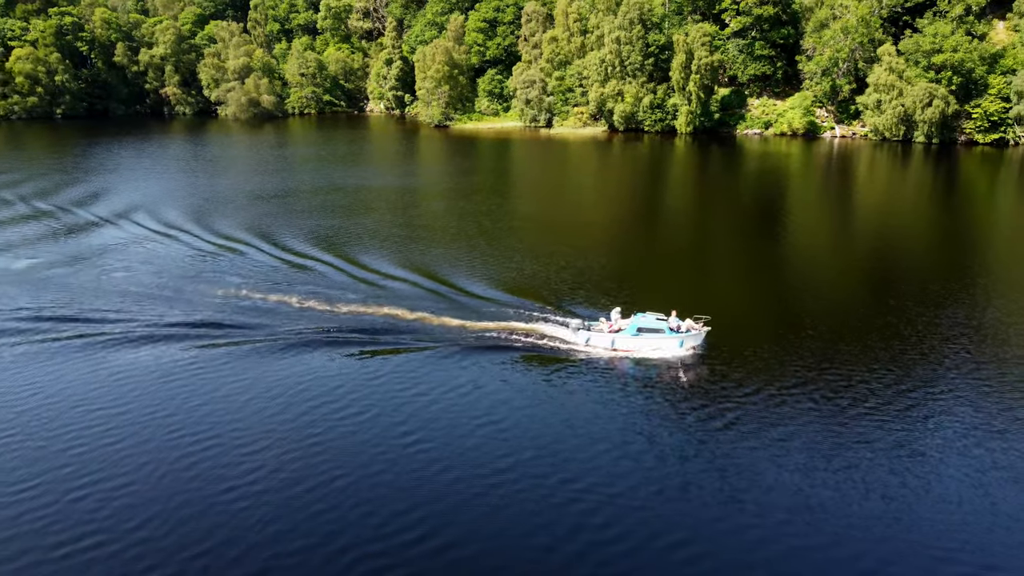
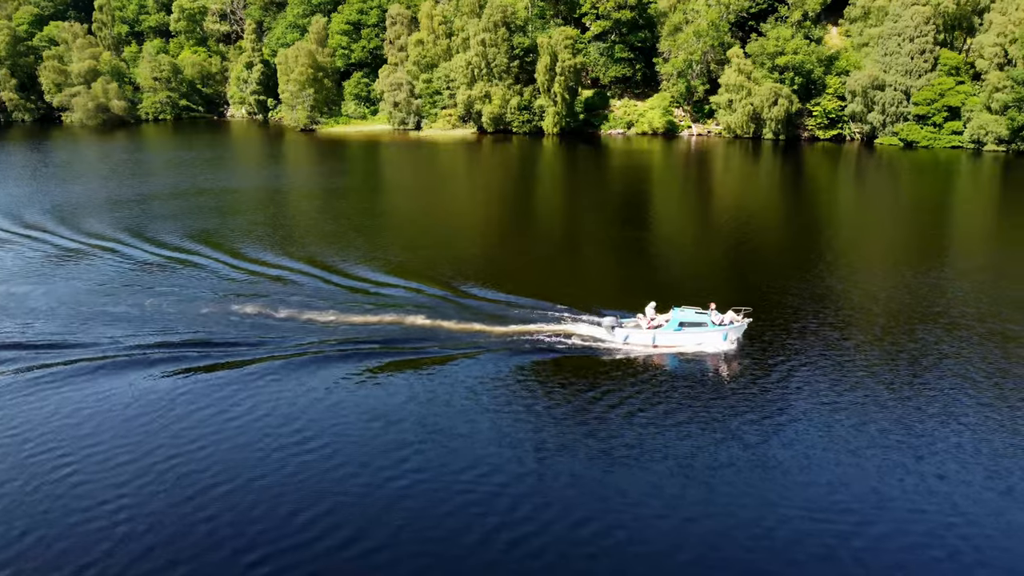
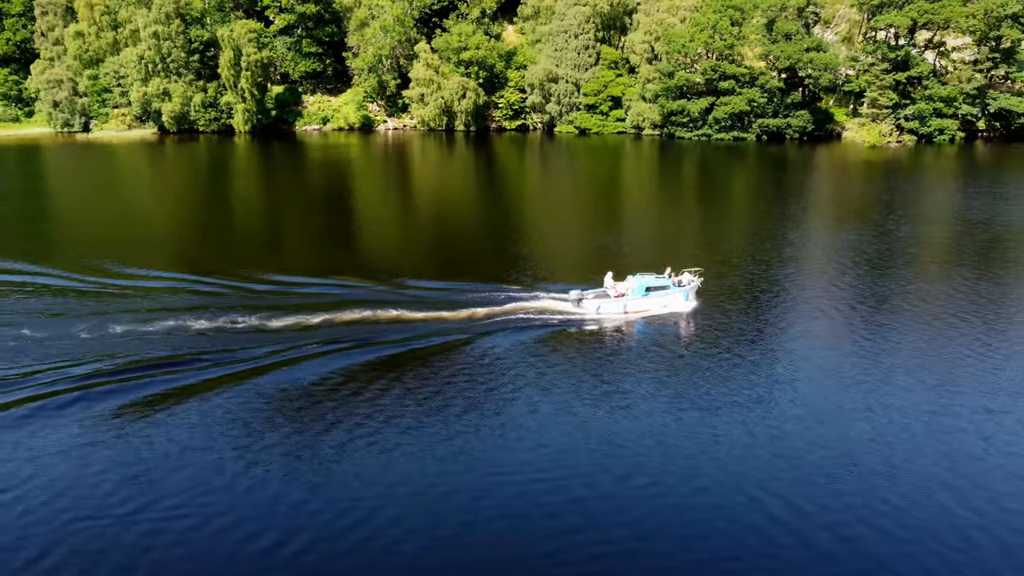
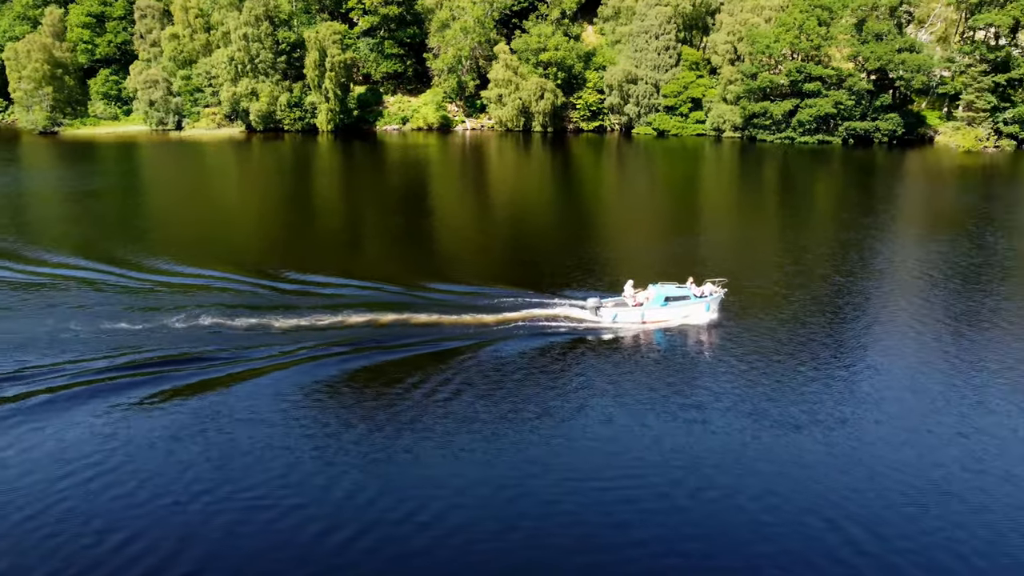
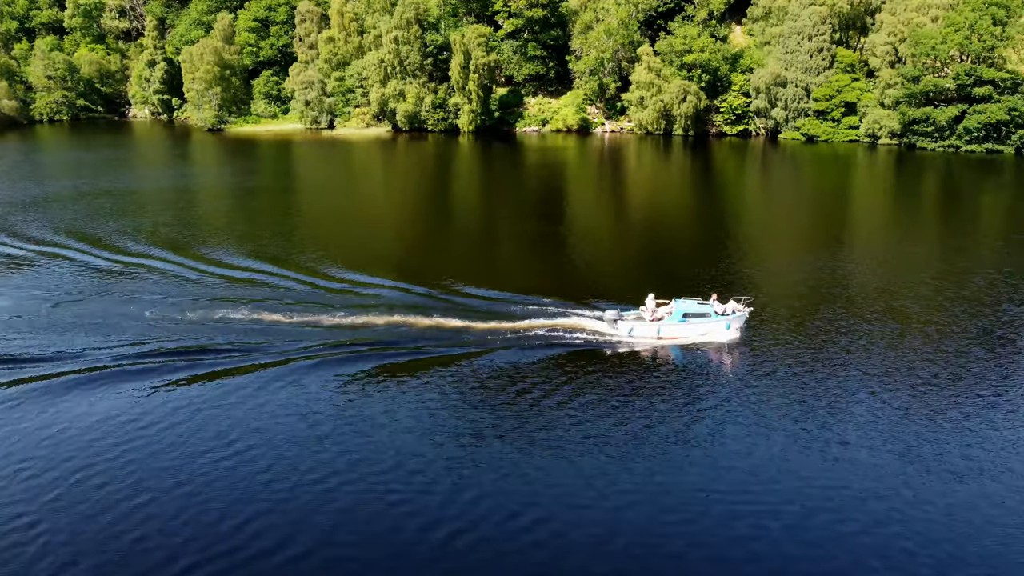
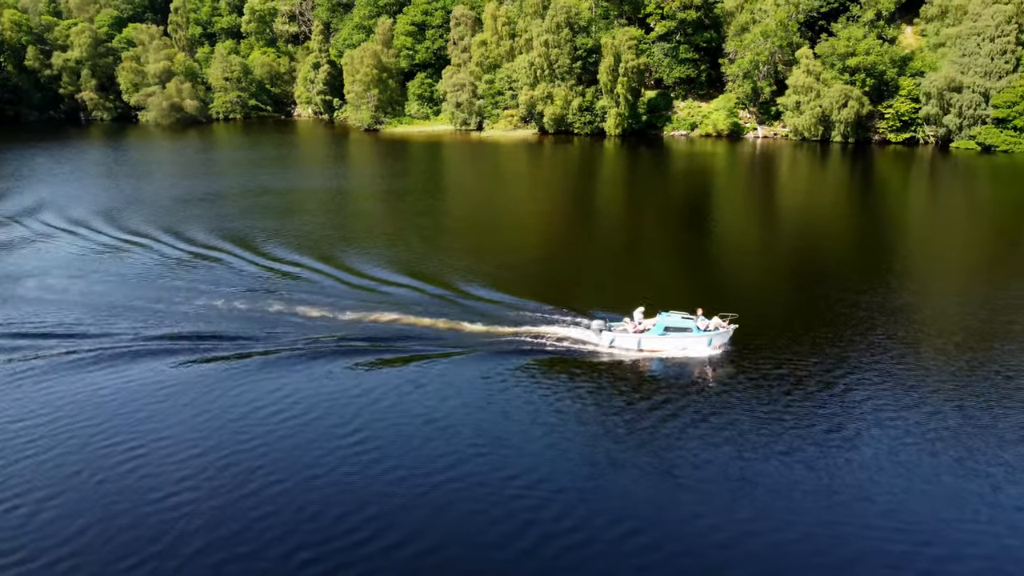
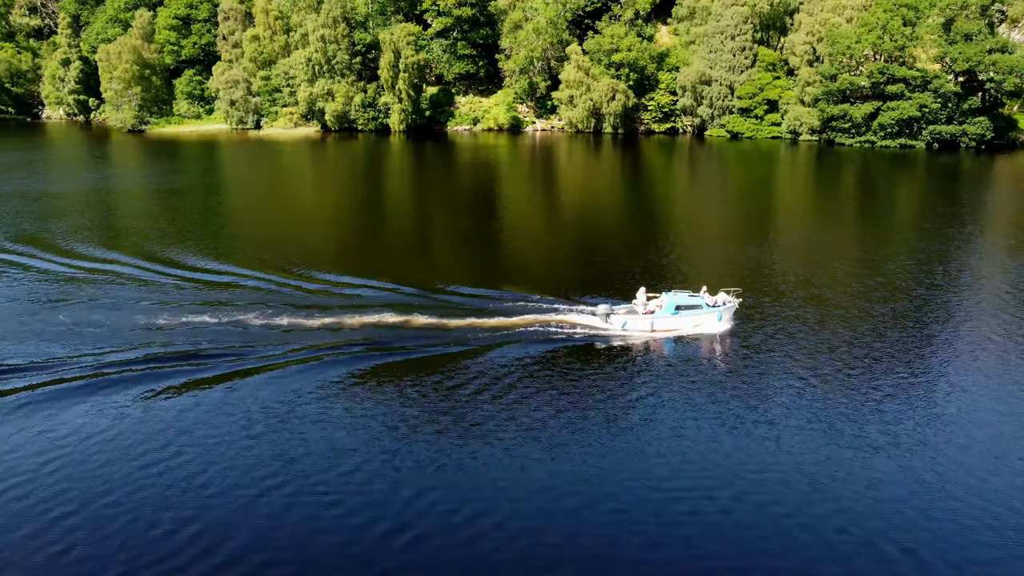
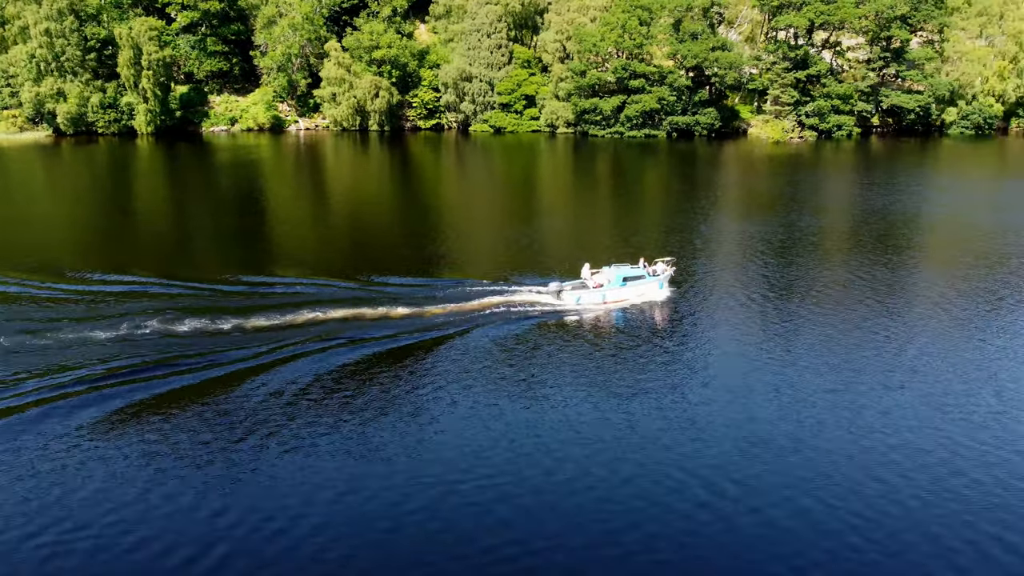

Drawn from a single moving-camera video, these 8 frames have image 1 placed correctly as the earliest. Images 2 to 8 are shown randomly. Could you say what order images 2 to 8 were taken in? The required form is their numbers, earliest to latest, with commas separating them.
6, 2, 5, 7, 4, 3, 8
